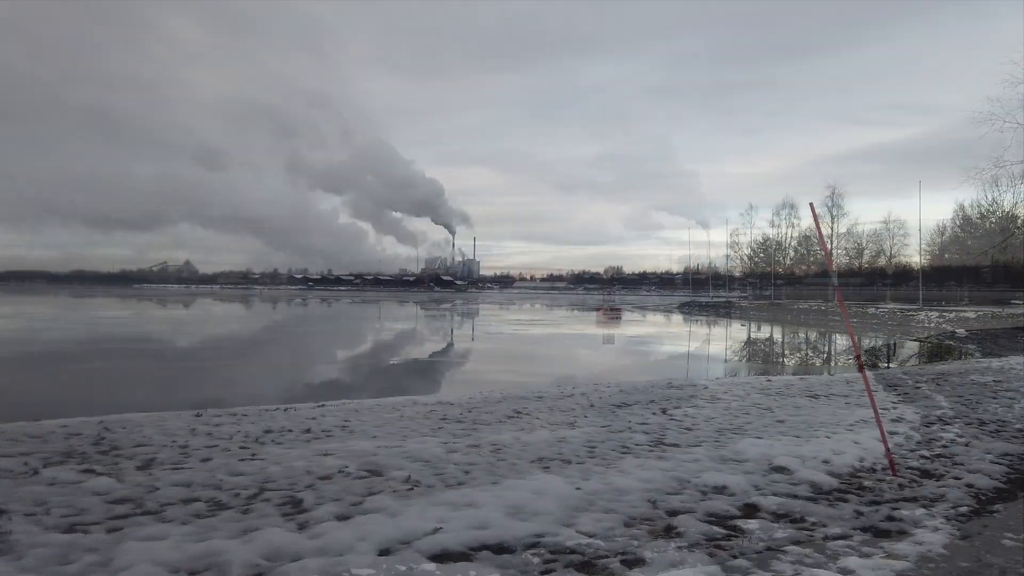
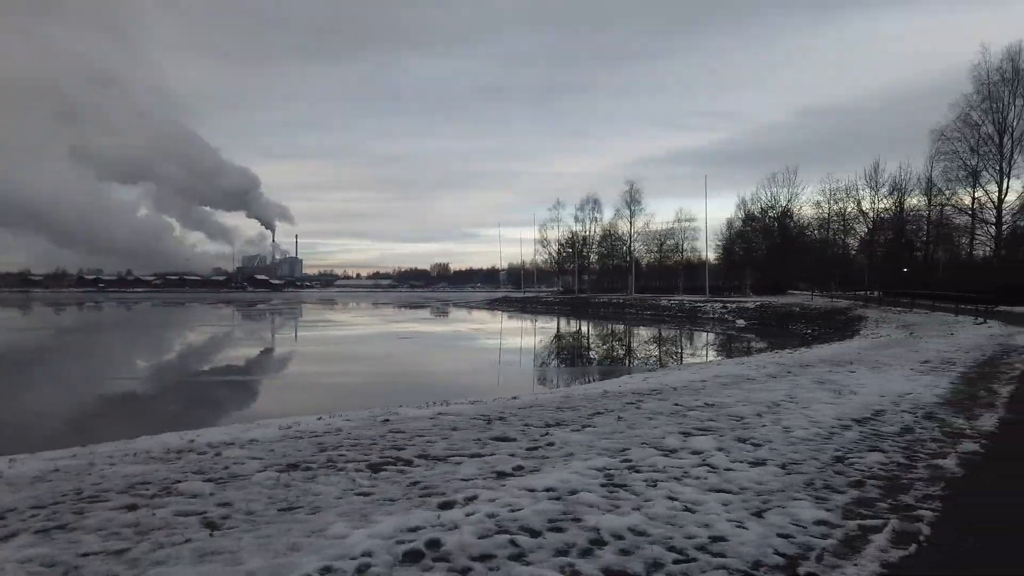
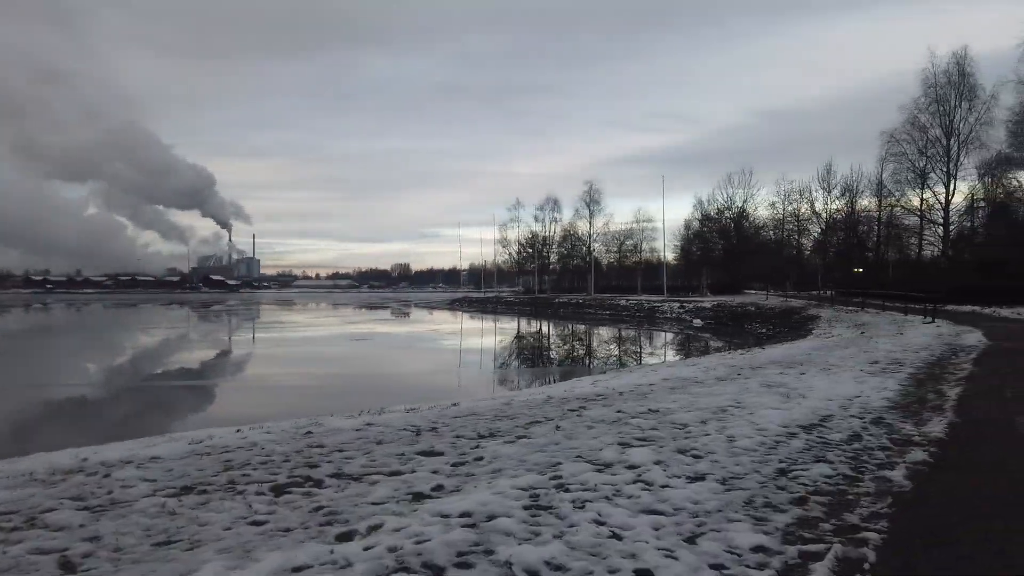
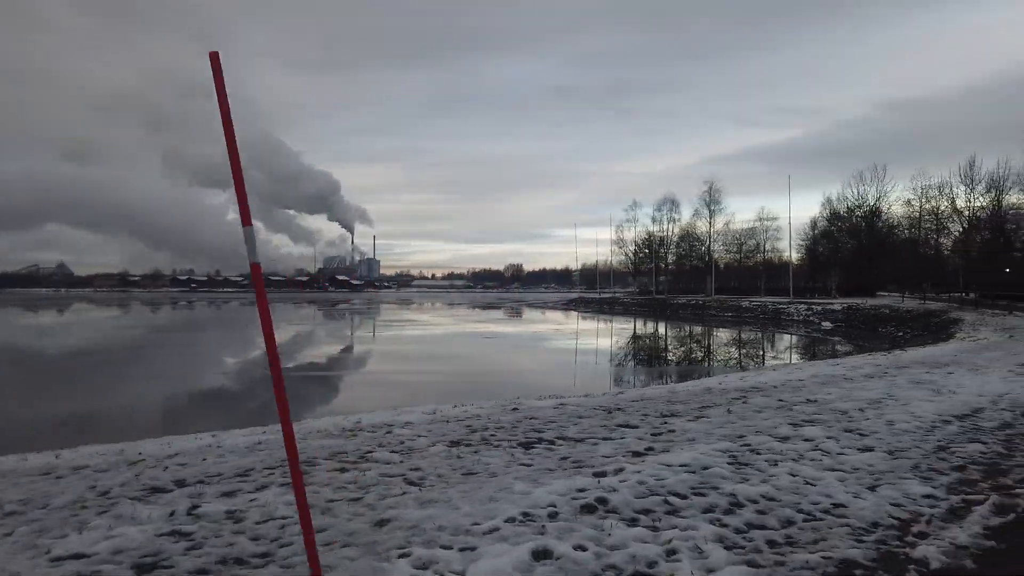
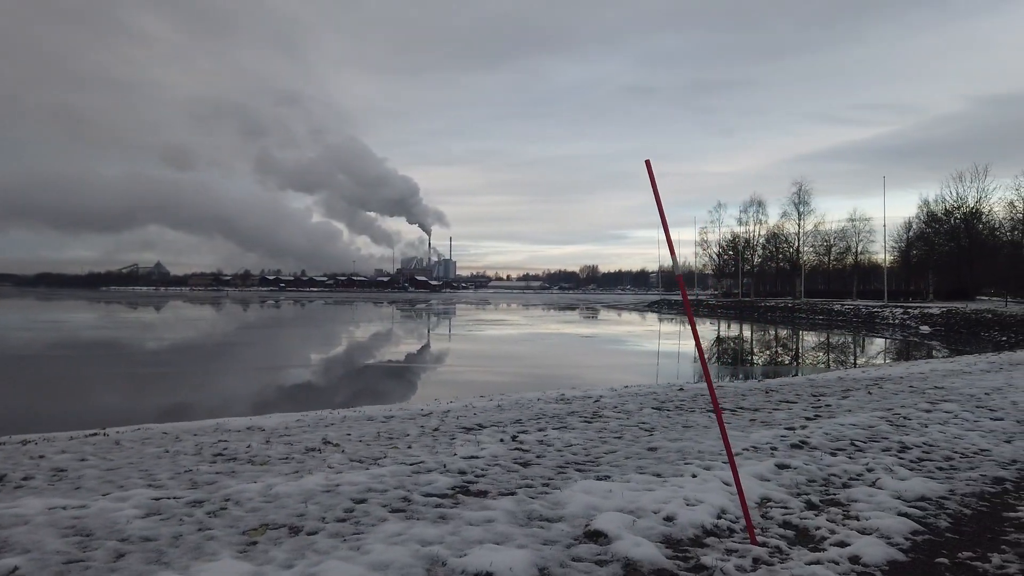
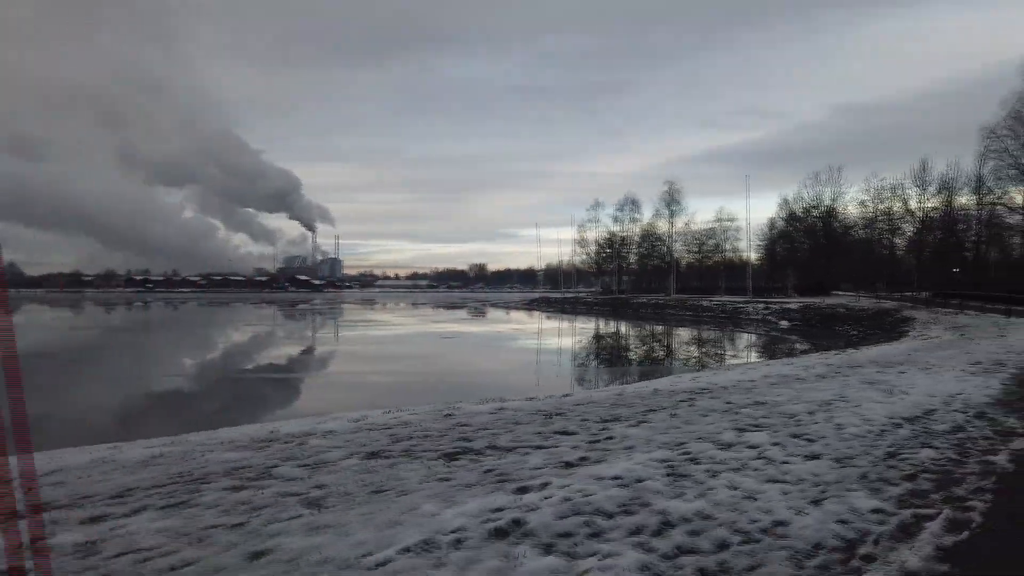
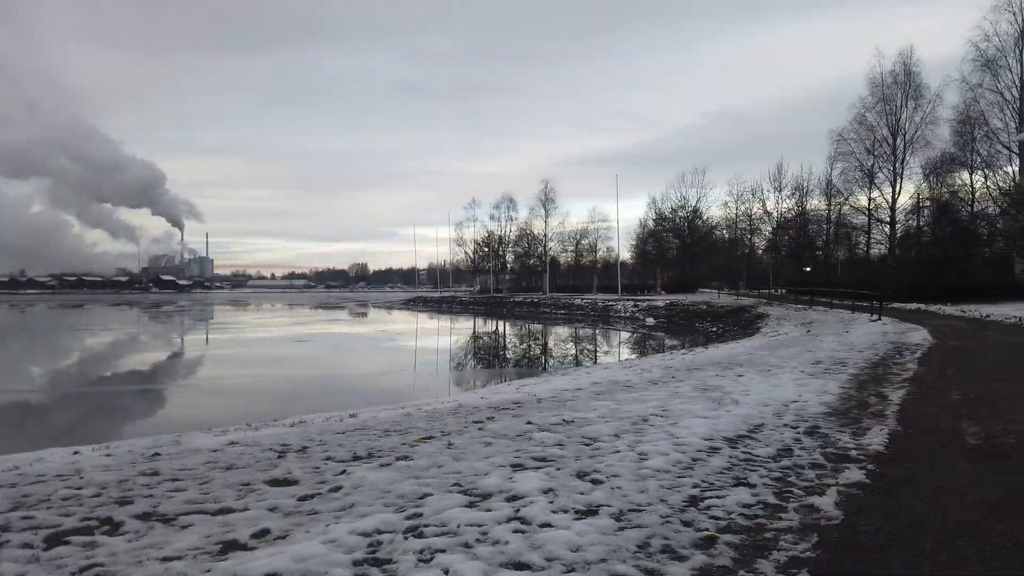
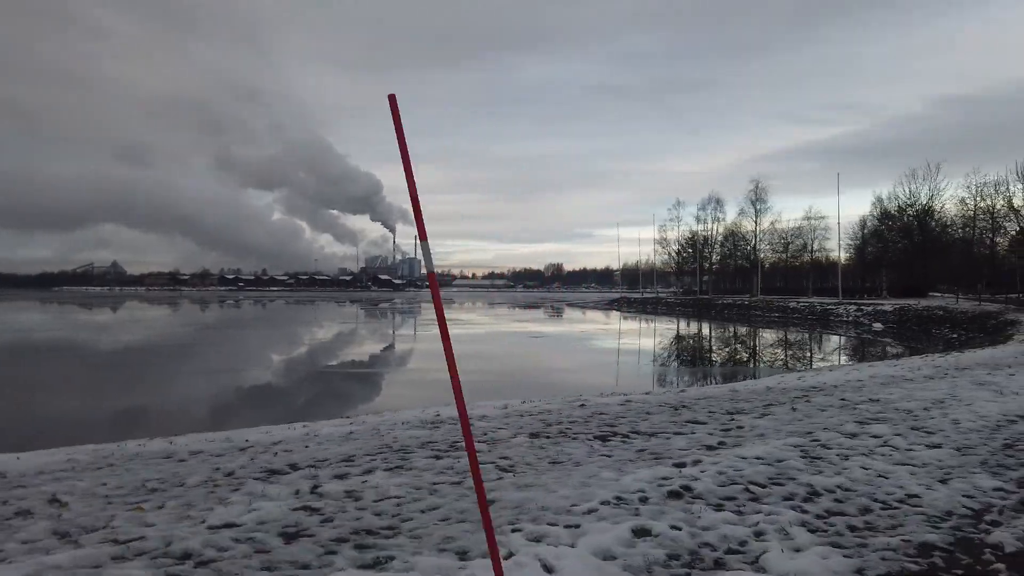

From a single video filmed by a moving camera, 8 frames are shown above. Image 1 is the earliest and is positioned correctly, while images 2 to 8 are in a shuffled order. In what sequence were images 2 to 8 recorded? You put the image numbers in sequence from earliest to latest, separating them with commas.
5, 8, 4, 6, 2, 3, 7
